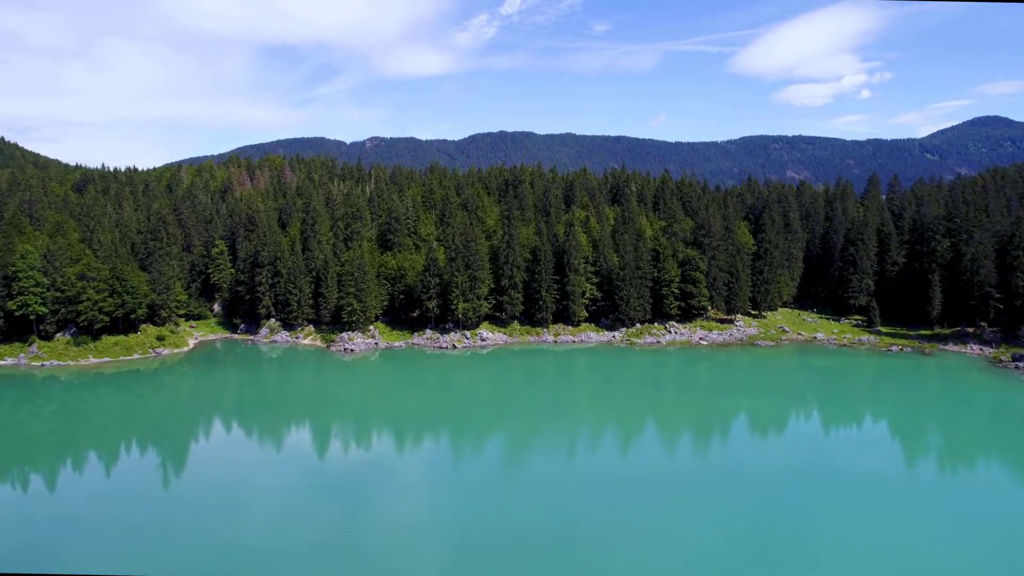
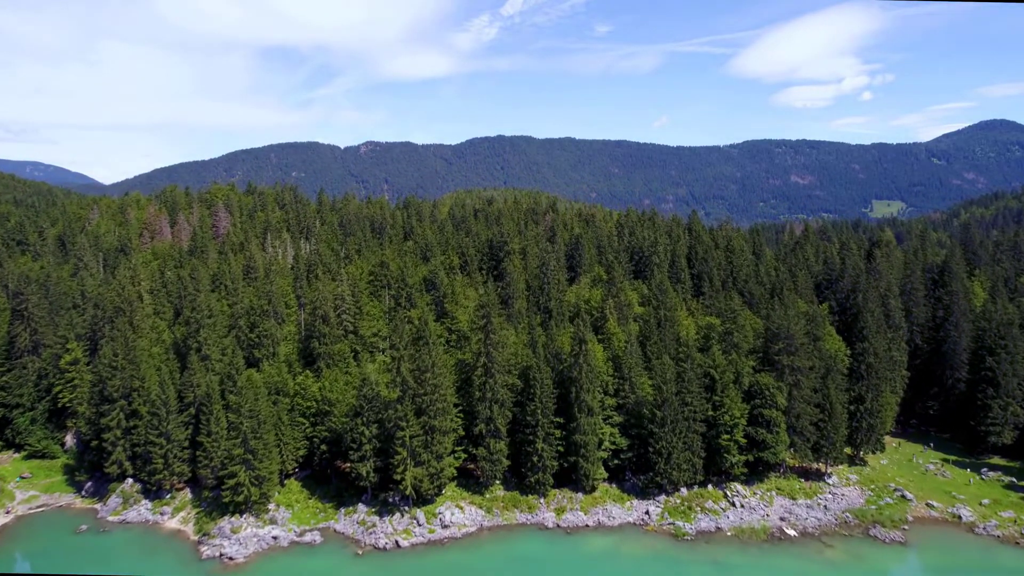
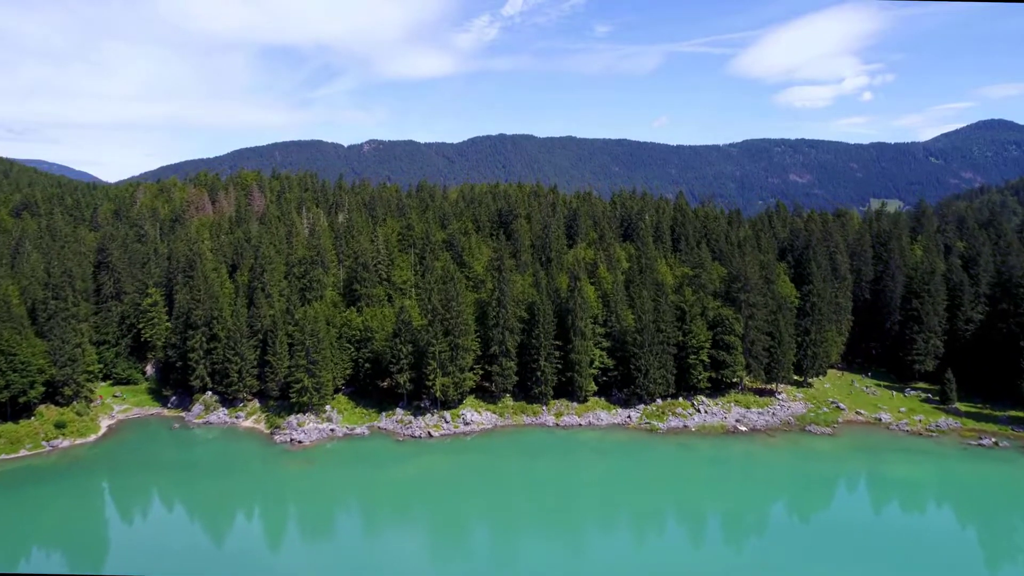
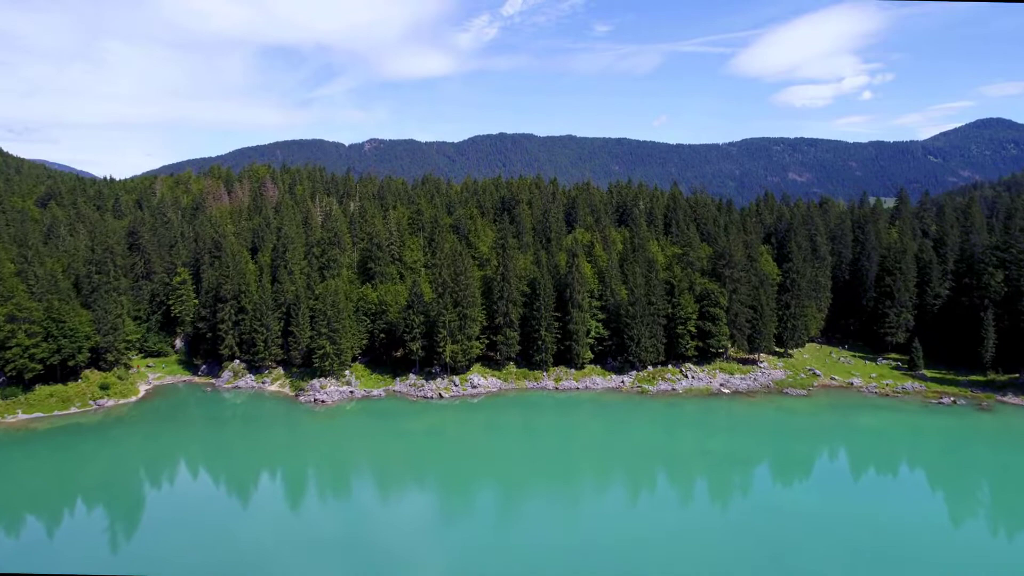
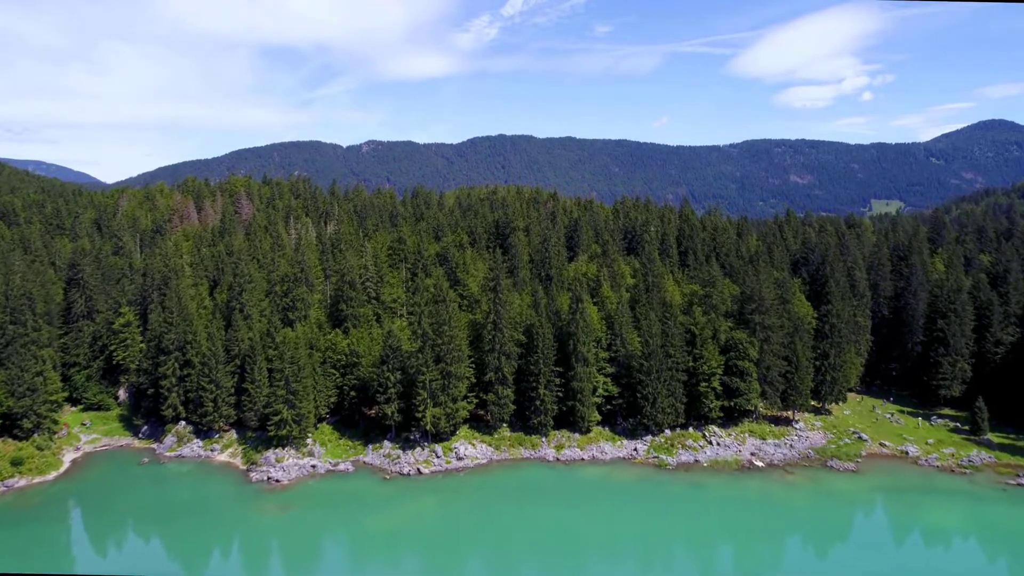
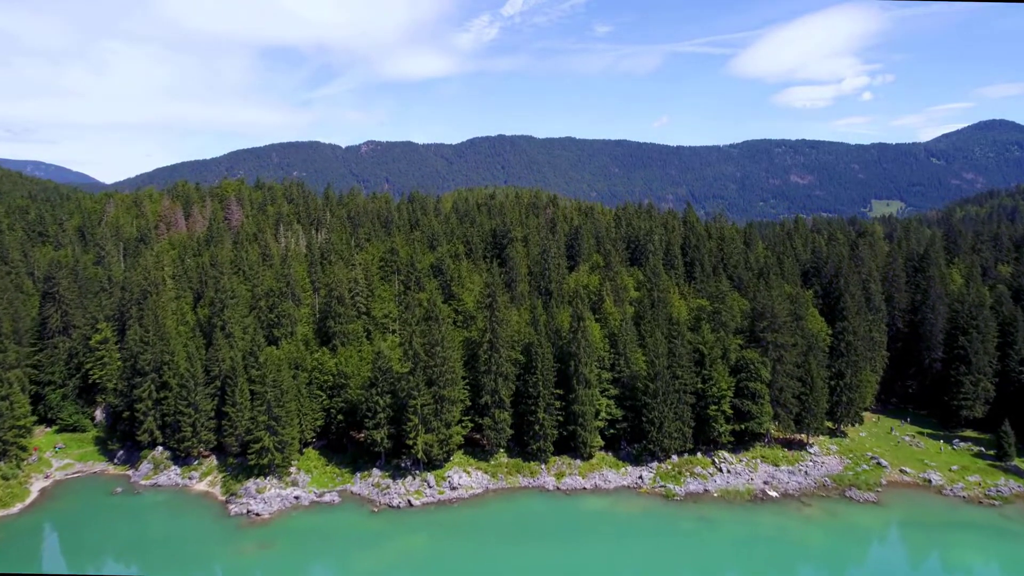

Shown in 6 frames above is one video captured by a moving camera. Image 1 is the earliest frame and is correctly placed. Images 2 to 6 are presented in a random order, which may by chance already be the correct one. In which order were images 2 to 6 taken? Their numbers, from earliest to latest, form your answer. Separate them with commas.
4, 3, 5, 6, 2
